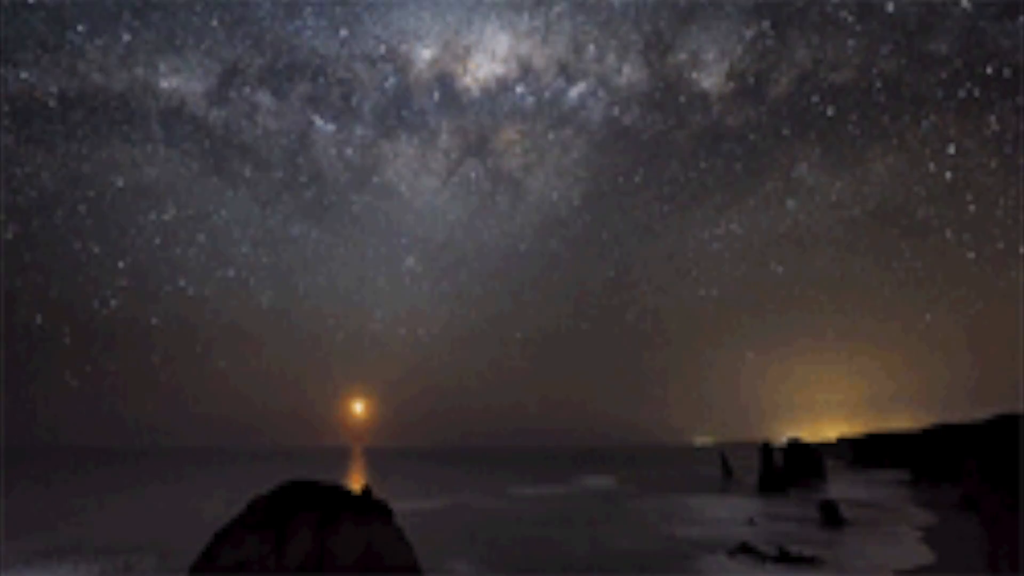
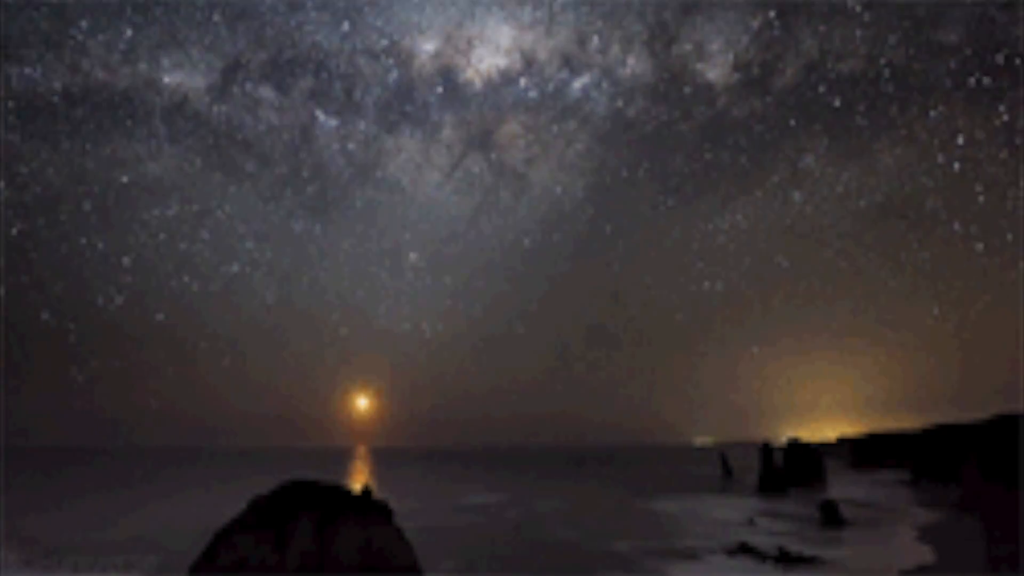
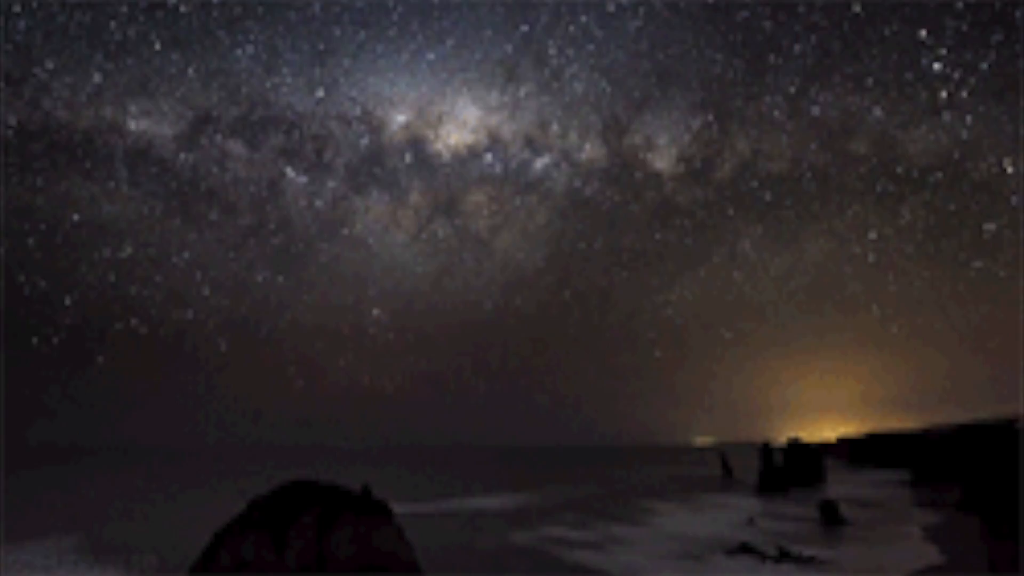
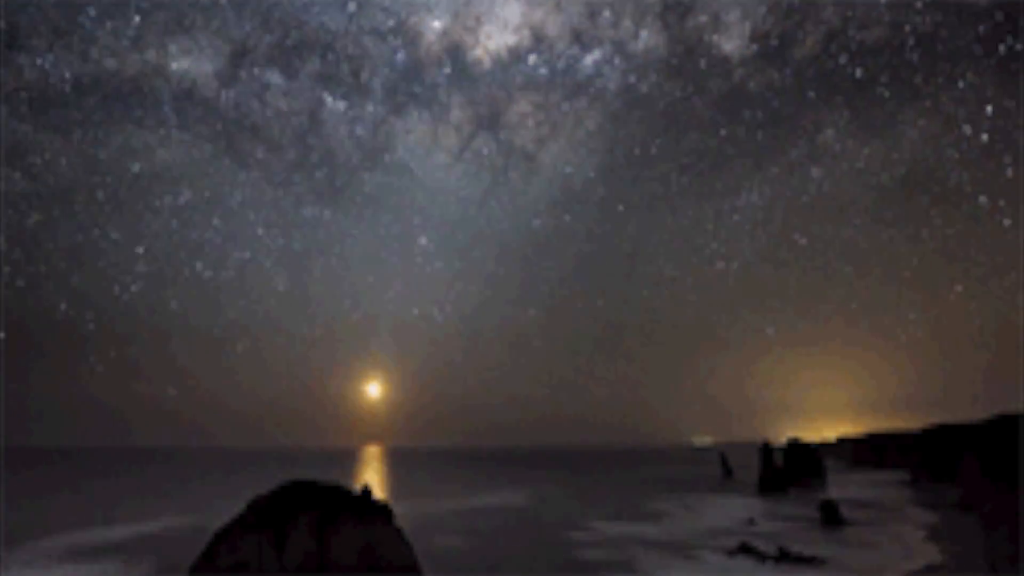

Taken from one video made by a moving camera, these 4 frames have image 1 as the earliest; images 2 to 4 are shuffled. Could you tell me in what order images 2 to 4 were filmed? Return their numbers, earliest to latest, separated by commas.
3, 2, 4
